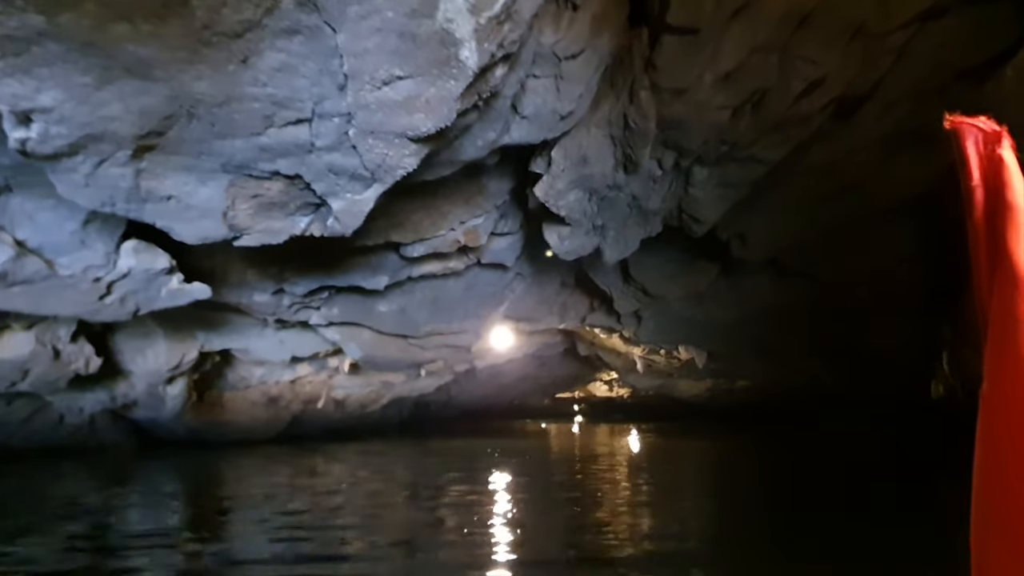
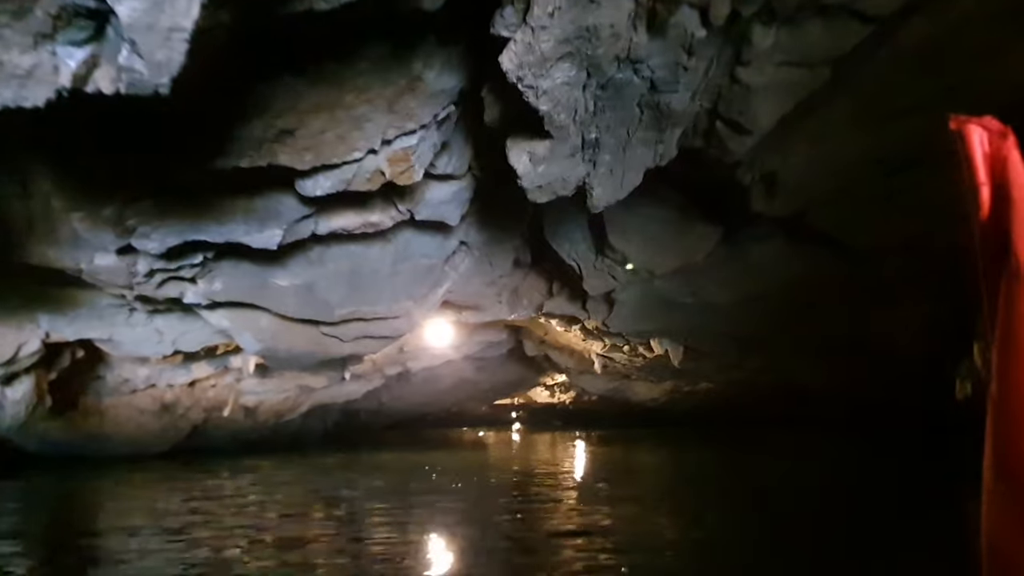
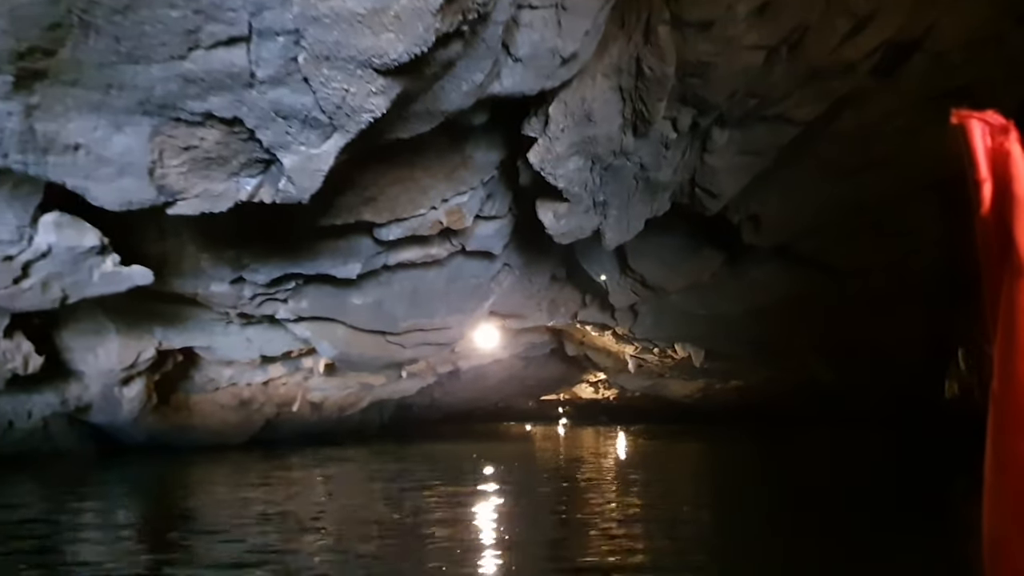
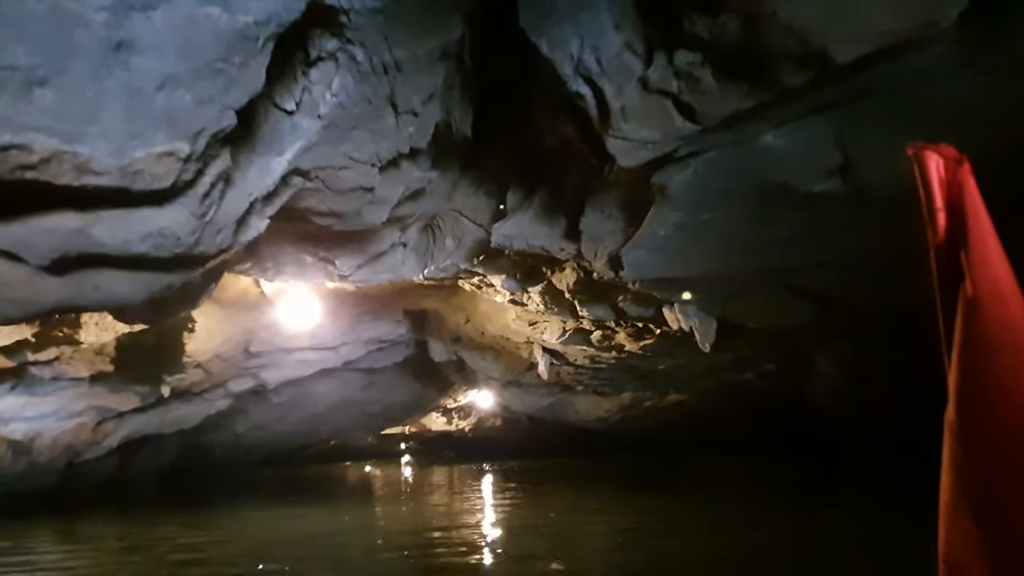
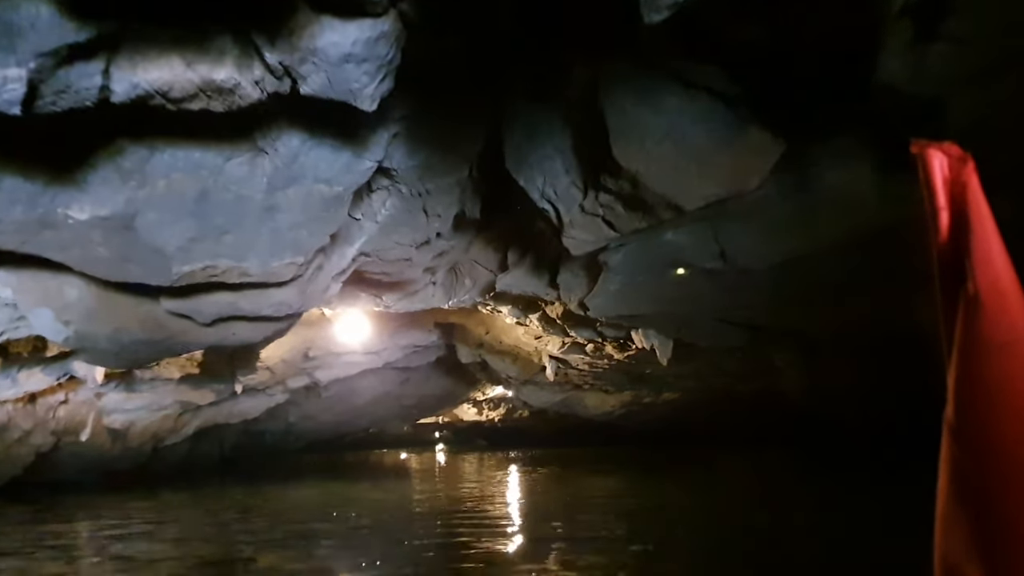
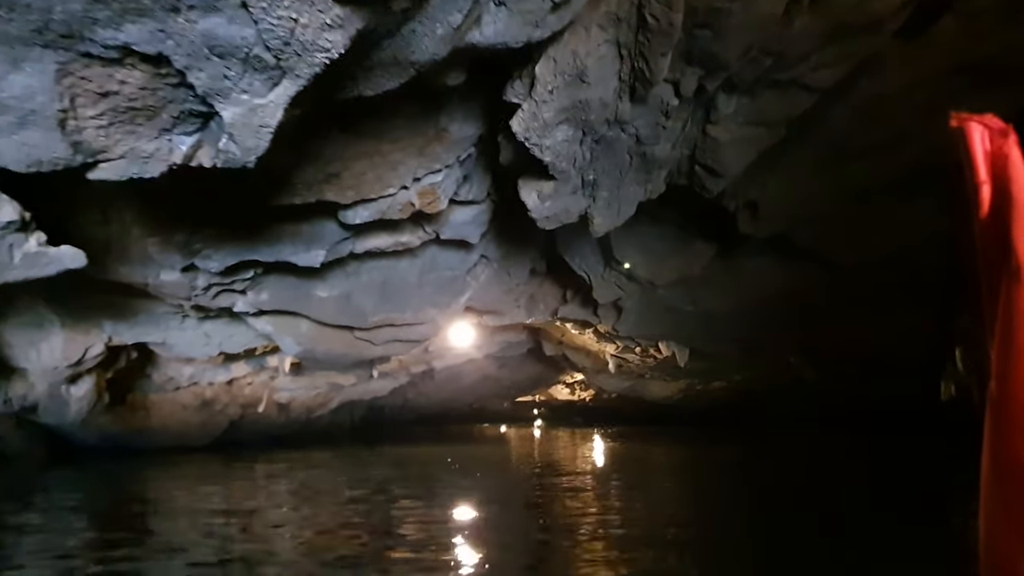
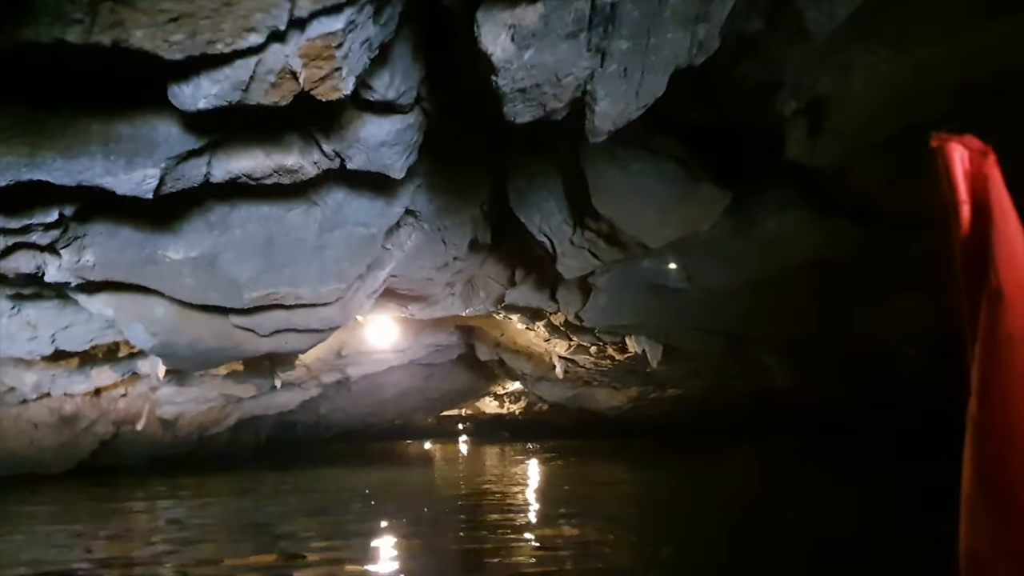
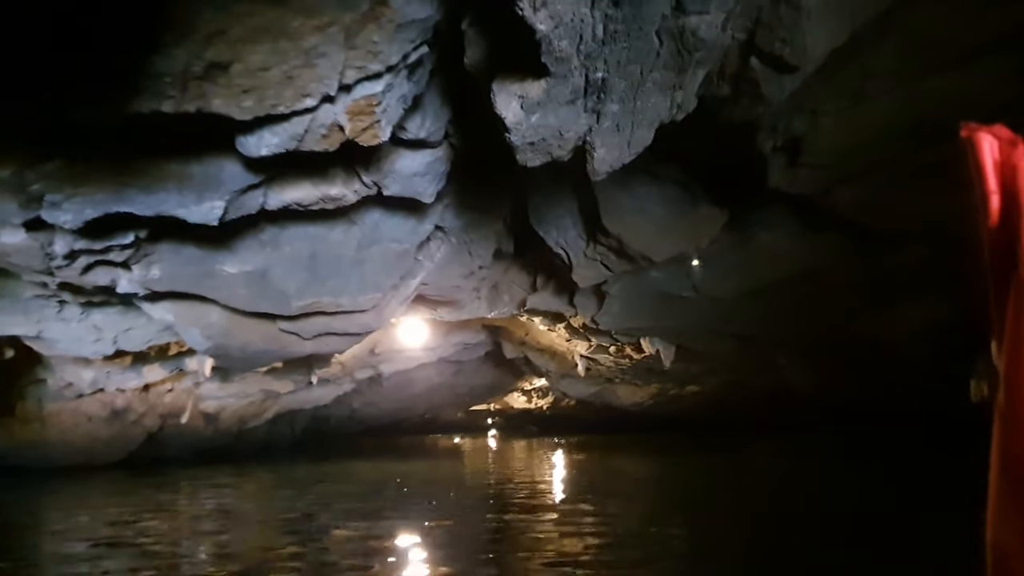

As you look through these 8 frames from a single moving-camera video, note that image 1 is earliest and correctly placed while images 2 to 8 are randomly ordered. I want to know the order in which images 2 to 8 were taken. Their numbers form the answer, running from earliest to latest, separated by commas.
3, 6, 2, 8, 7, 5, 4
